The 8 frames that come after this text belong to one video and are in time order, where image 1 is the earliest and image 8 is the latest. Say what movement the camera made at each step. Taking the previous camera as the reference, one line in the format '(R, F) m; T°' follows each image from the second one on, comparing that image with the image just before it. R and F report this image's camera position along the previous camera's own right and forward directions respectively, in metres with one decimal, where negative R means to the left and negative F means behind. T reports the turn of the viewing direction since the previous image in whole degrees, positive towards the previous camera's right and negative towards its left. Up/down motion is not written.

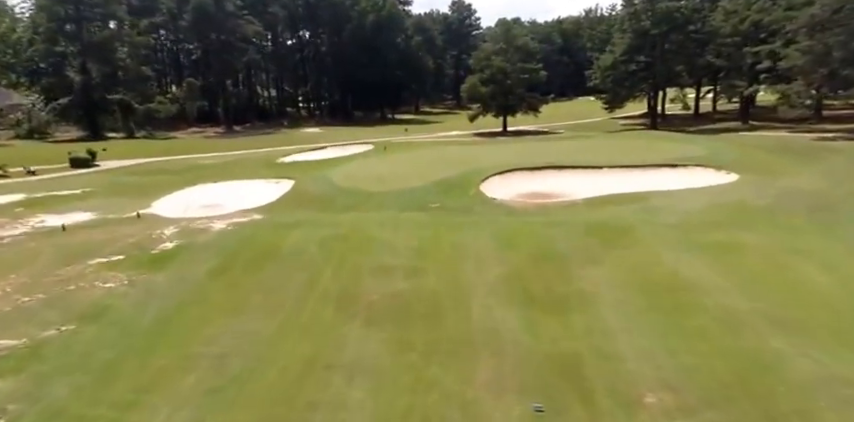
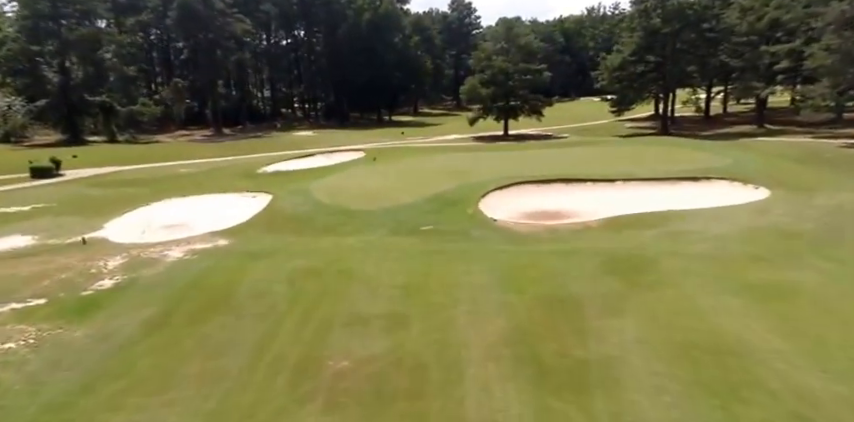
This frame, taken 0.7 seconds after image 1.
(+0.4, +2.6) m; 0°
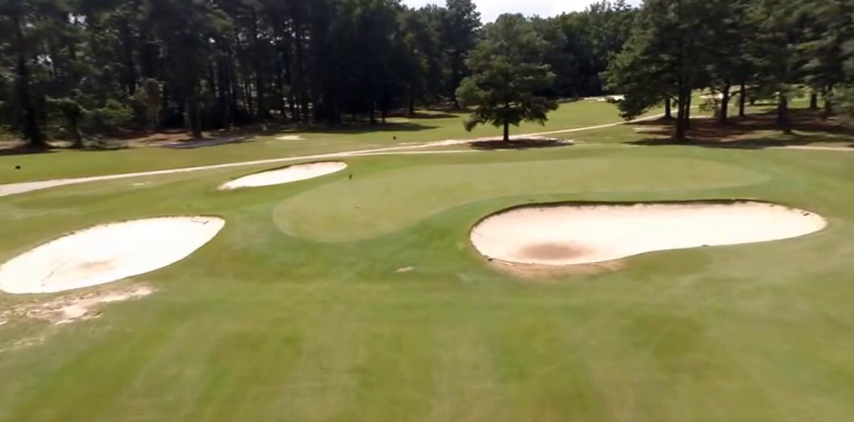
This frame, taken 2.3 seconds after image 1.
(+0.6, +3.7) m; 0°
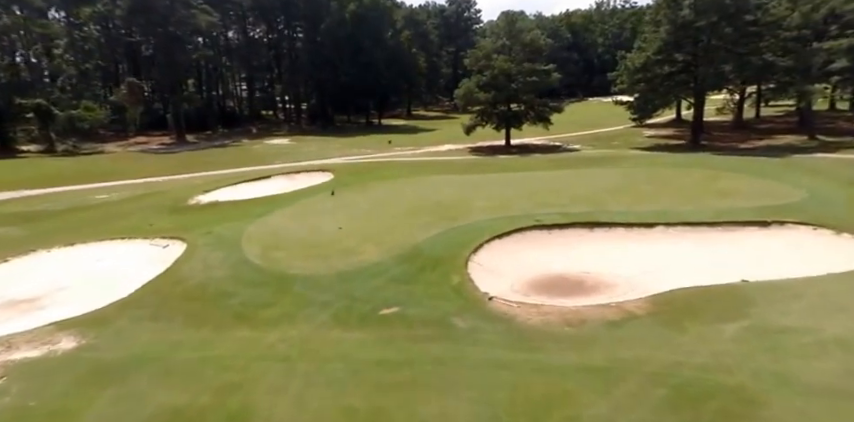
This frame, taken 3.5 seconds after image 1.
(+0.3, +2.5) m; 0°
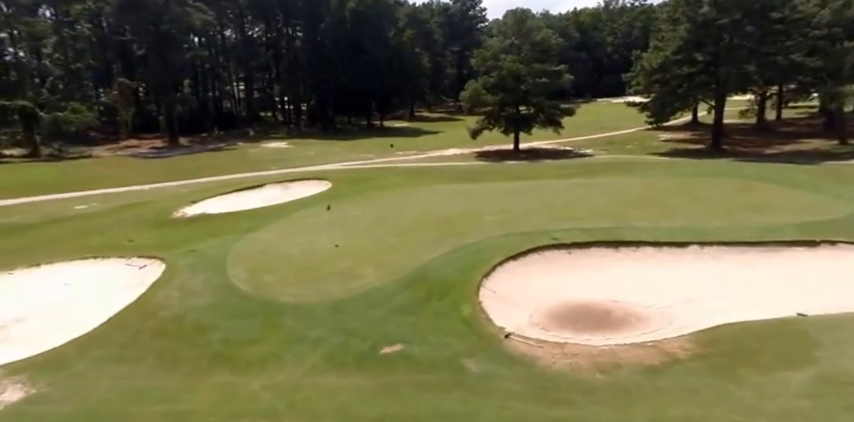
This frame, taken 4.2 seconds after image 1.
(-0.1, +1.8) m; 0°
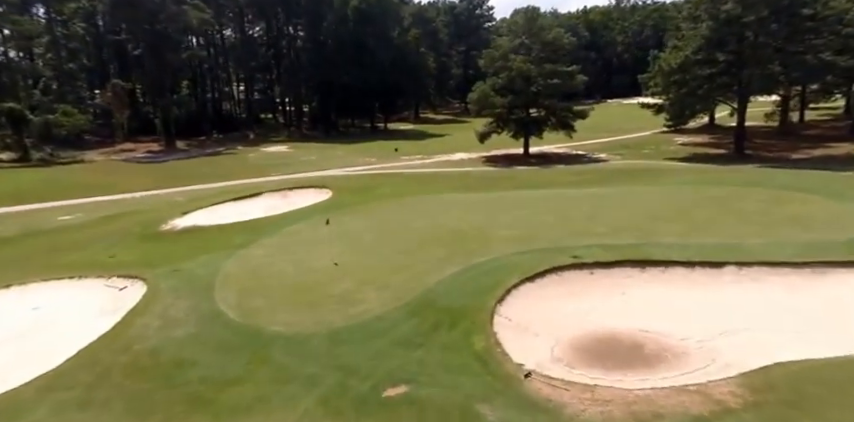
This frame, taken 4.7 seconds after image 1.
(-0.1, +1.5) m; 0°
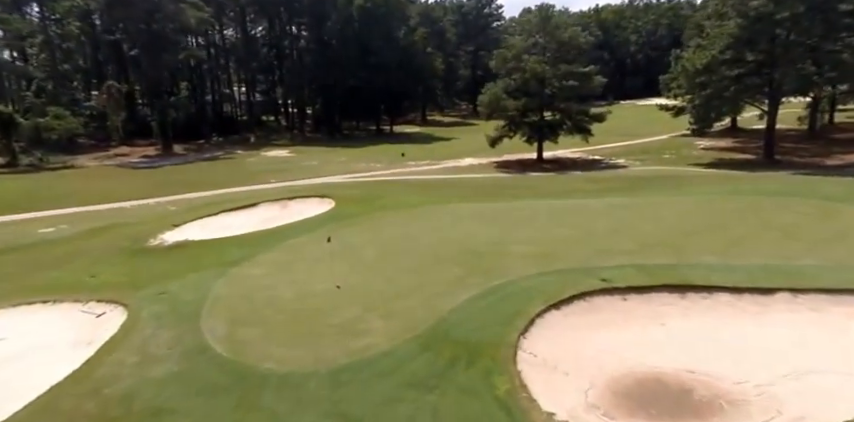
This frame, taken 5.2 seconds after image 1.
(-0.2, +1.6) m; -1°
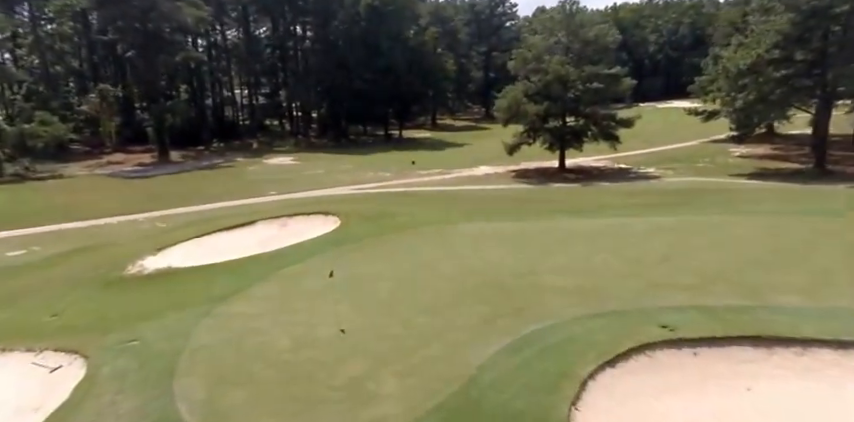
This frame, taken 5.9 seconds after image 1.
(-0.4, +2.3) m; -1°
